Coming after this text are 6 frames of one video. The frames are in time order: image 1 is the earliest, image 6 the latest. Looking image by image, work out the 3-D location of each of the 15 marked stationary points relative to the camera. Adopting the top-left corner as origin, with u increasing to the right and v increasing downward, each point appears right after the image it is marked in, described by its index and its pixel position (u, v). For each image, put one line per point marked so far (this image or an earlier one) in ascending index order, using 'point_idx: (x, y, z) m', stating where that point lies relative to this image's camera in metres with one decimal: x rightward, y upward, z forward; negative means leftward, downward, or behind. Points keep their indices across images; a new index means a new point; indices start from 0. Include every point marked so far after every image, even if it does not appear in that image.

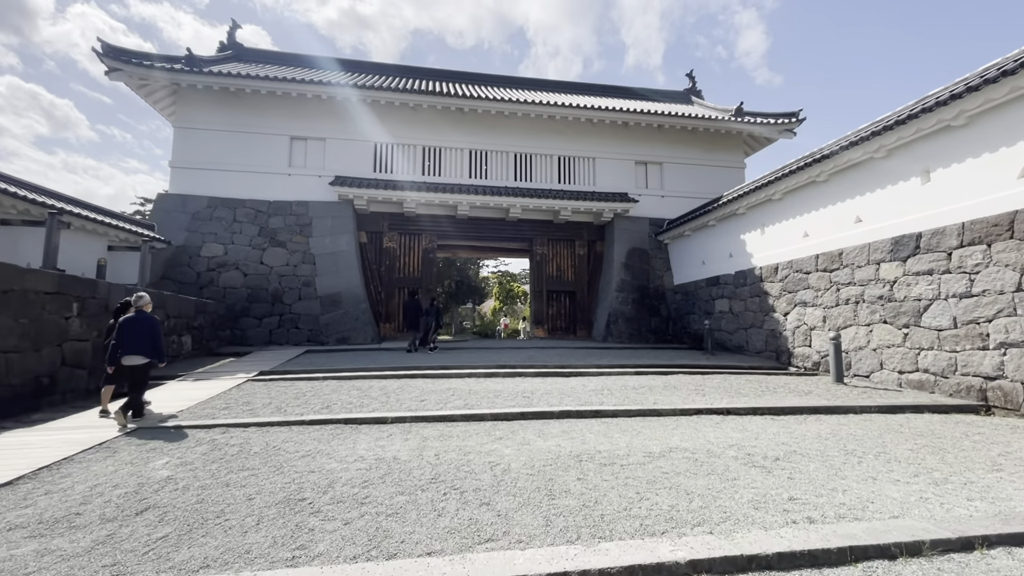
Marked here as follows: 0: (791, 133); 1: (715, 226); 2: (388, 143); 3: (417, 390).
0: (+7.3, +4.1, +12.7) m
1: (+4.2, +1.3, +10.2) m
2: (-2.9, +3.4, +11.6) m
3: (-1.0, -1.1, +5.2) m
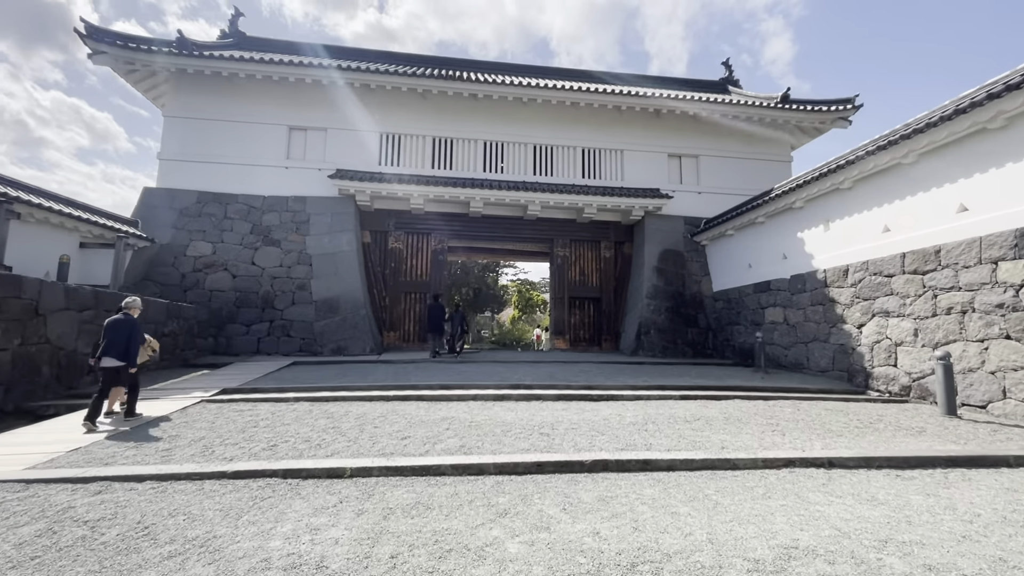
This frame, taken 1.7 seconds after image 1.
0: (+7.8, +3.9, +11.3) m
1: (+4.6, +1.2, +8.9) m
2: (-2.5, +3.3, +10.6) m
3: (-0.9, -1.1, +4.0) m
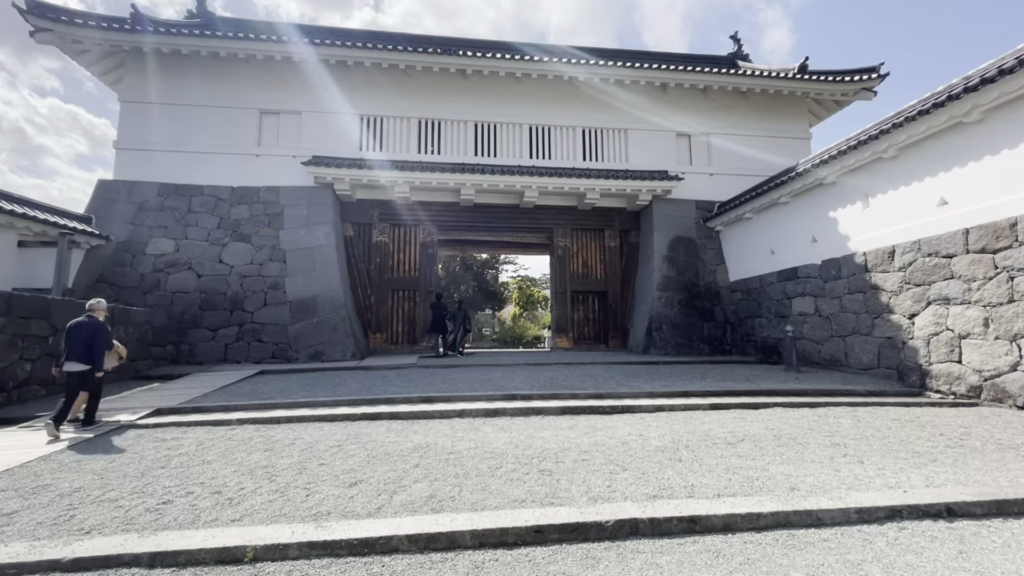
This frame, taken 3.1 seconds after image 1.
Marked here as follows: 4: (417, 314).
0: (+7.6, +4.2, +10.3) m
1: (+4.5, +1.4, +7.9) m
2: (-2.7, +3.4, +9.6) m
3: (-0.9, -1.0, +3.1) m
4: (-1.9, -0.5, +9.8) m
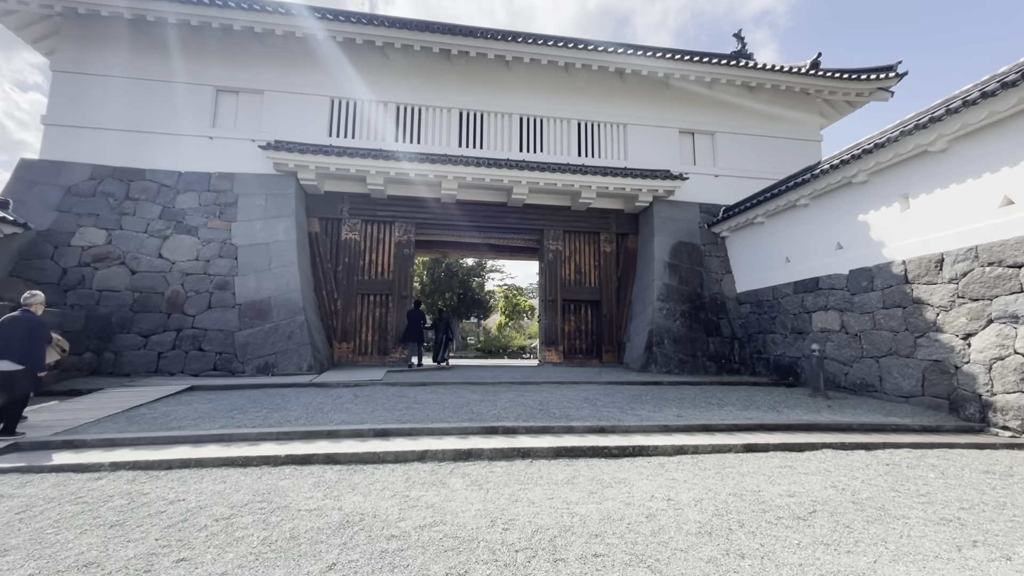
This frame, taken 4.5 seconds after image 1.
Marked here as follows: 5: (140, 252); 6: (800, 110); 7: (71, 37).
0: (+7.4, +3.9, +9.6) m
1: (+4.3, +1.2, +7.1) m
2: (-2.9, +3.3, +8.6) m
3: (-1.1, -1.0, +2.0) m
4: (-2.2, -0.6, +8.7) m
5: (-5.6, +0.5, +7.3) m
6: (+6.0, +3.7, +10.1) m
7: (-7.2, +4.1, +7.9) m
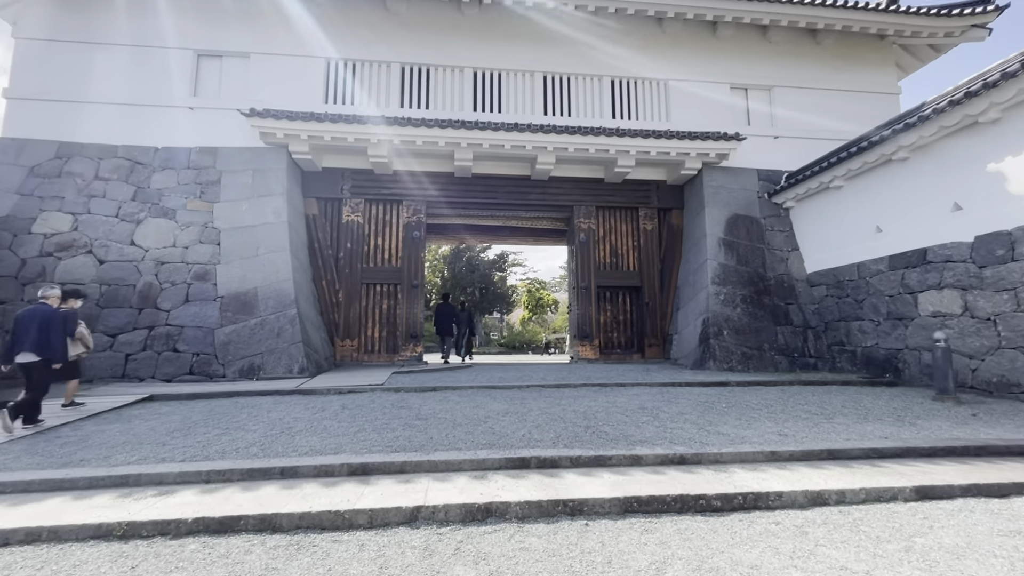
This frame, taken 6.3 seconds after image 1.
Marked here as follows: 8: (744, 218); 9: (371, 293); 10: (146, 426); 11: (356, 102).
0: (+7.8, +4.3, +8.0) m
1: (+4.6, +1.5, +5.6) m
2: (-2.5, +3.5, +7.5) m
3: (-0.9, -0.9, +0.9) m
4: (-1.8, -0.4, +7.6) m
5: (-5.3, +0.6, +6.4) m
6: (+6.4, +4.1, +8.6) m
7: (-6.9, +4.2, +7.0) m
8: (+3.6, +1.1, +7.6) m
9: (-2.2, -0.1, +7.7) m
10: (-2.6, -1.0, +3.5) m
11: (-2.4, +2.8, +7.4) m
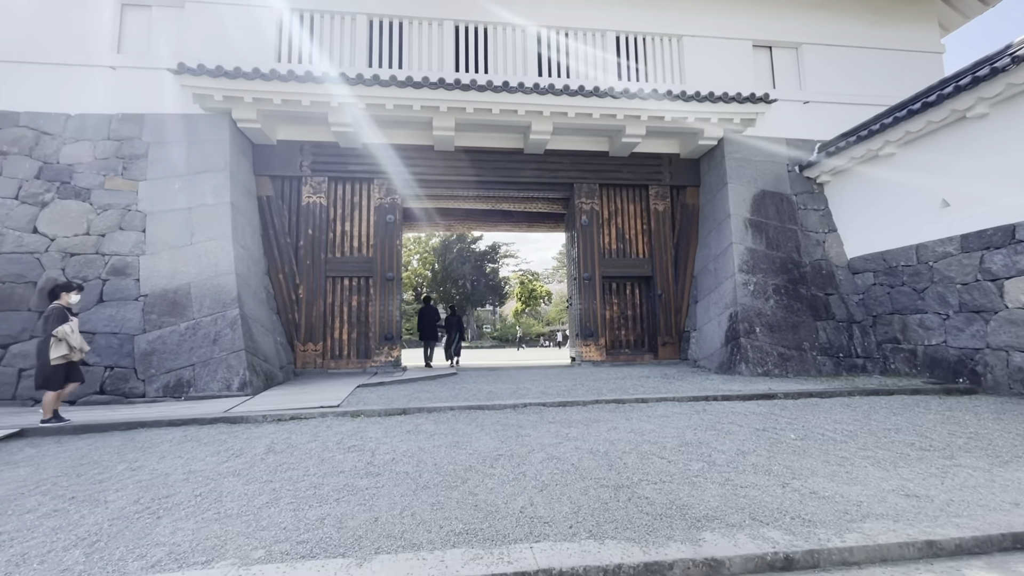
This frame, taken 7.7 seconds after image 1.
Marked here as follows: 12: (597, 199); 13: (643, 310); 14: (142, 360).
0: (+7.6, +4.5, +7.0) m
1: (+4.5, +1.6, +4.6) m
2: (-2.7, +3.6, +6.3) m
3: (-0.9, -0.9, -0.3) m
4: (-1.9, -0.3, +6.5) m
5: (-5.4, +0.7, +5.2) m
6: (+6.2, +4.3, +7.5) m
7: (-7.0, +4.2, +5.7) m
8: (+3.5, +1.2, +6.5) m
9: (-2.3, 0.0, +6.5) m
10: (-2.7, -1.0, +2.4) m
11: (-2.6, +2.9, +6.3) m
12: (+1.3, +1.3, +7.1) m
13: (+1.9, -0.3, +7.1) m
14: (-3.7, -0.7, +4.9) m
